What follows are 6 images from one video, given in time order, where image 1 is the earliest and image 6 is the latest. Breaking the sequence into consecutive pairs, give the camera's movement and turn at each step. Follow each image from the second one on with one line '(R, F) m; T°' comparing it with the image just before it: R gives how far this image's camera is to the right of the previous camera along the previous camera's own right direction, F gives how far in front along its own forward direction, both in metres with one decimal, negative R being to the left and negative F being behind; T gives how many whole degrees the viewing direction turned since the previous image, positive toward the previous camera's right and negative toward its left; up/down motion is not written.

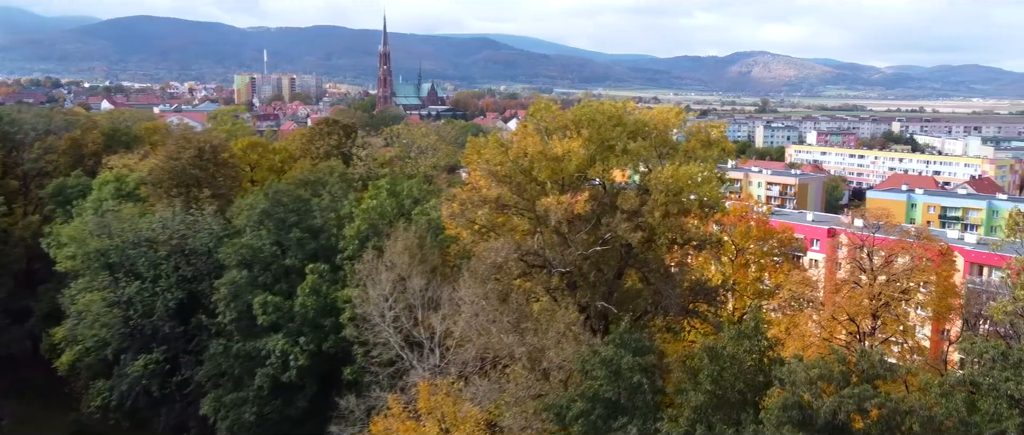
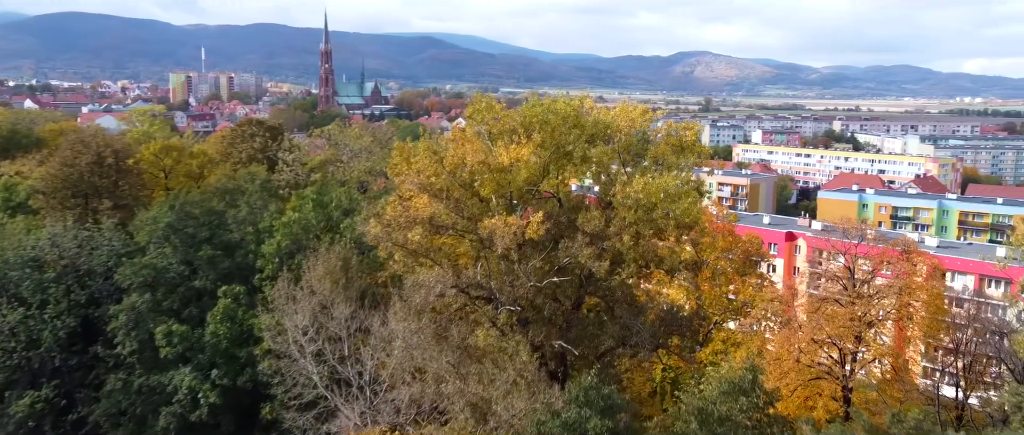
(+0.1, +2.1) m; +4°
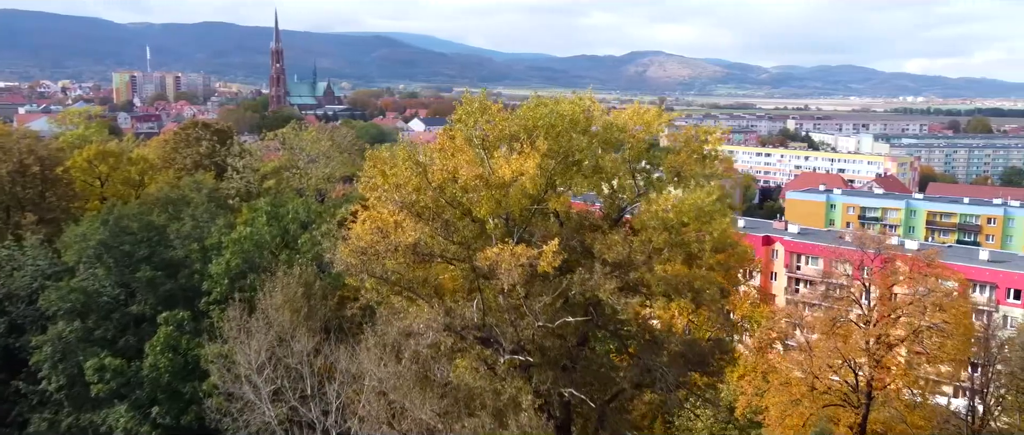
(-0.5, +1.7) m; +3°
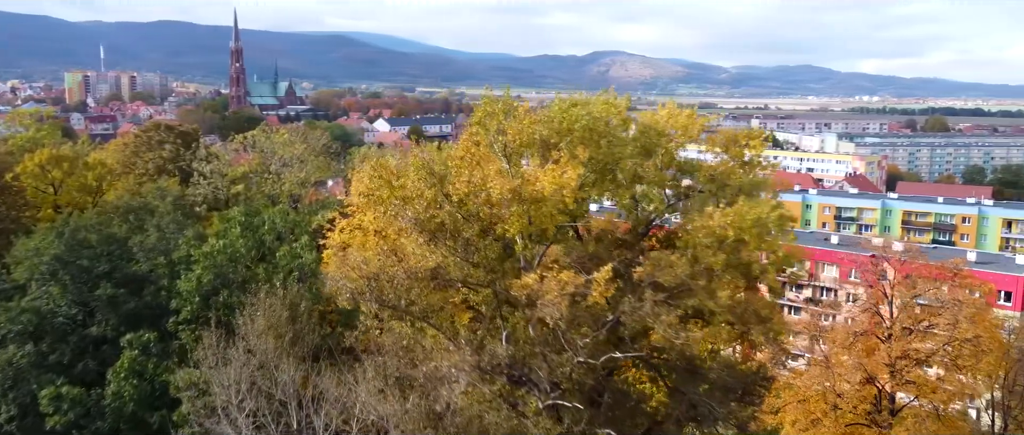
(-0.6, +1.1) m; +3°
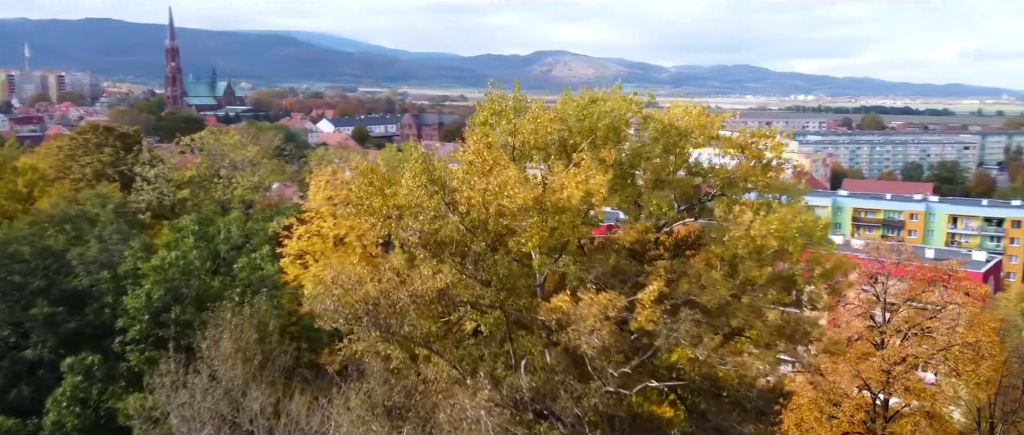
(-0.6, +0.8) m; +4°
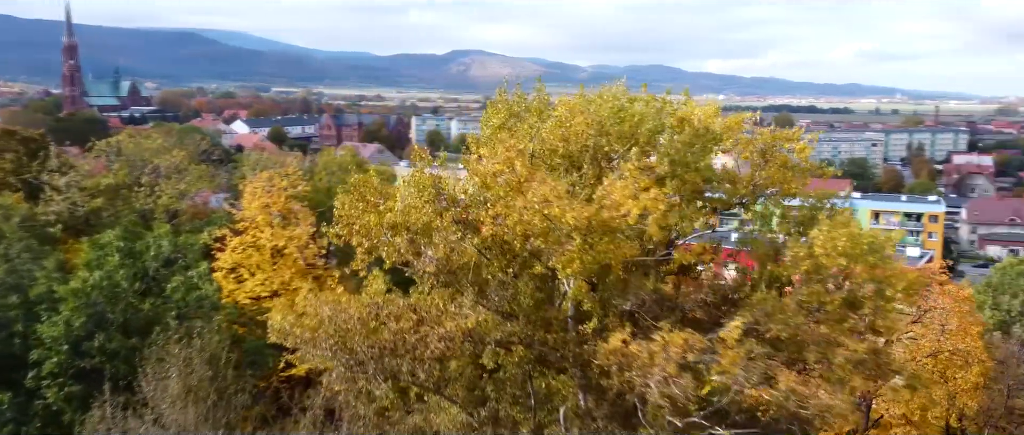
(-0.7, +1.0) m; +6°
